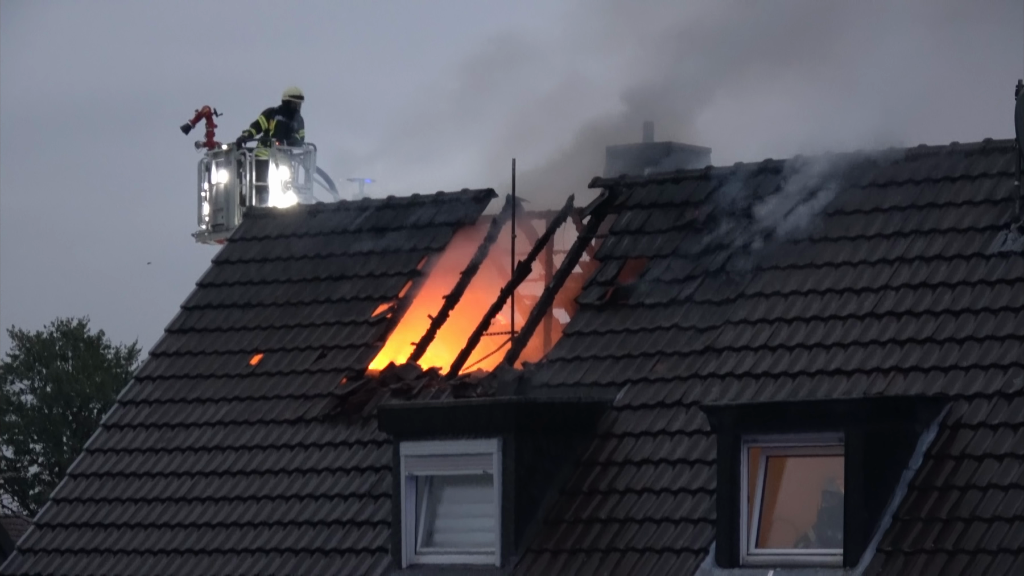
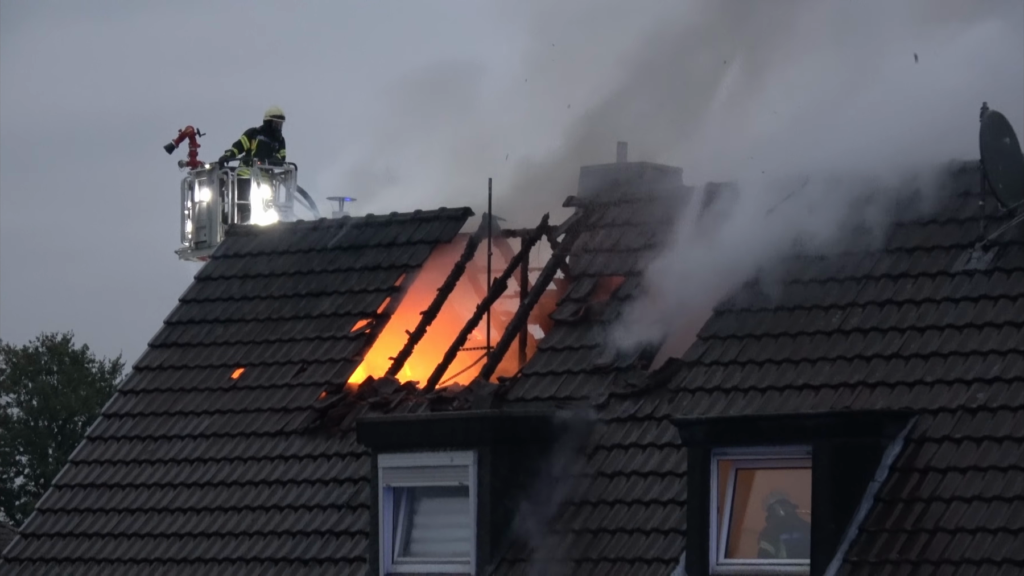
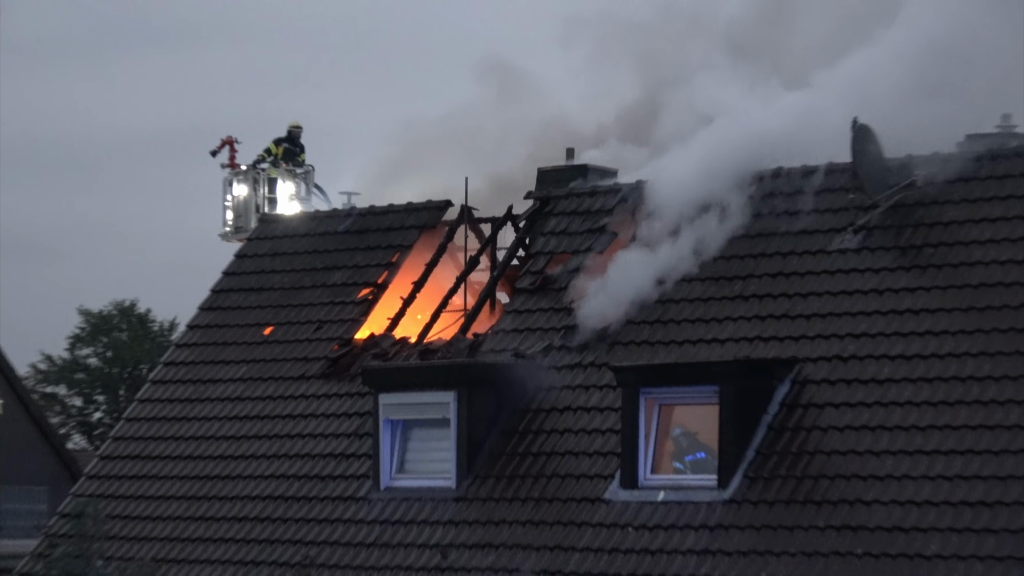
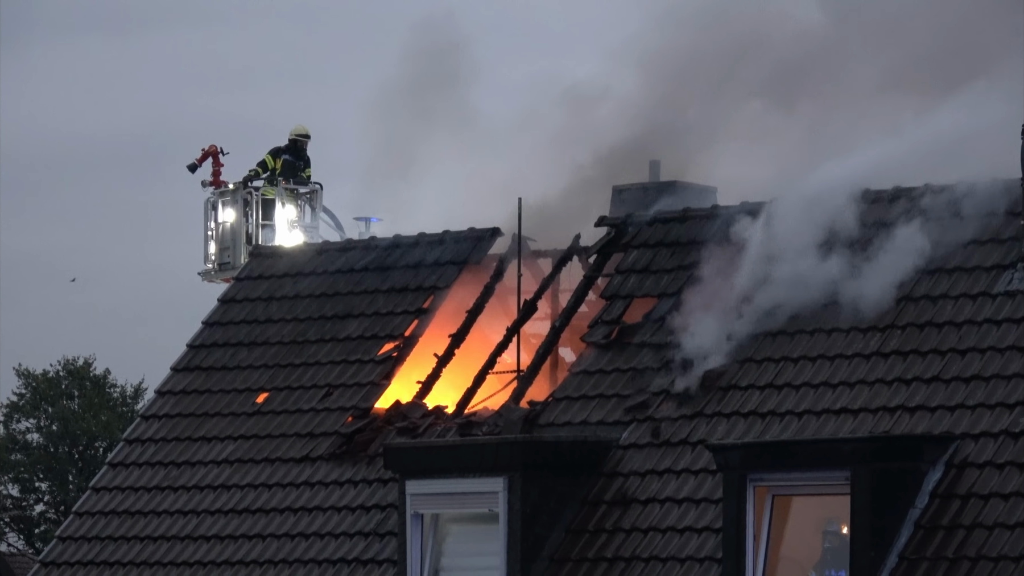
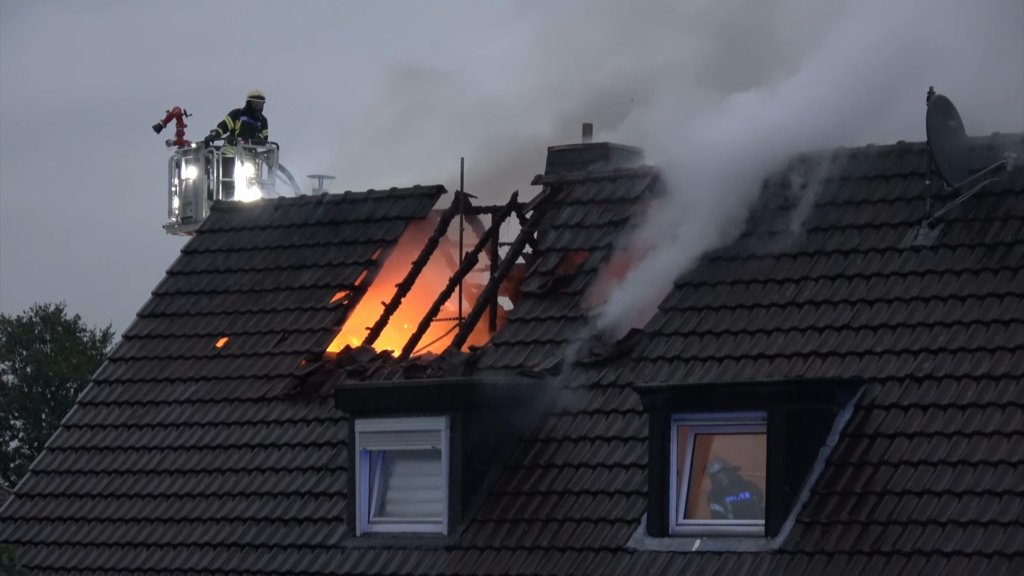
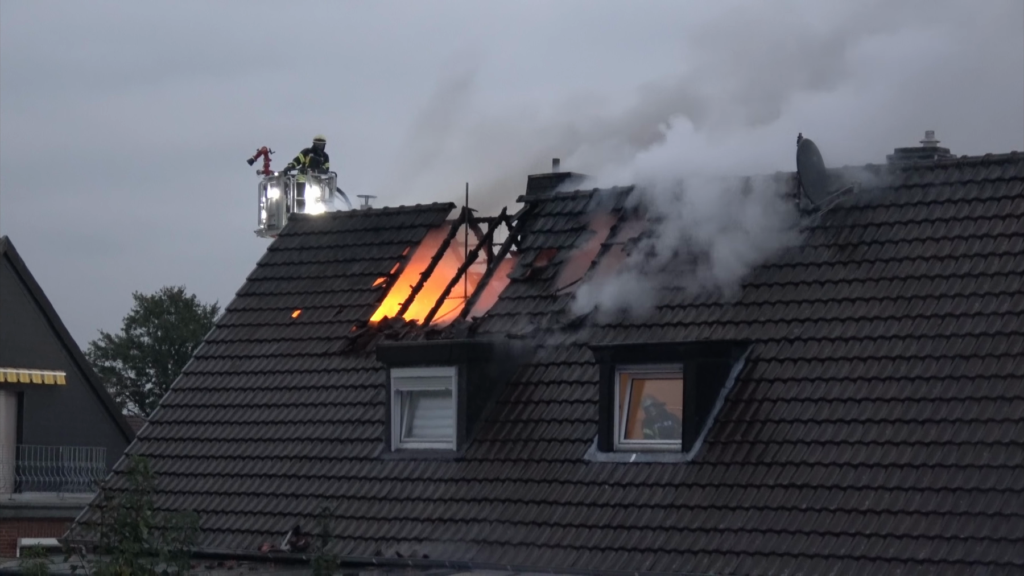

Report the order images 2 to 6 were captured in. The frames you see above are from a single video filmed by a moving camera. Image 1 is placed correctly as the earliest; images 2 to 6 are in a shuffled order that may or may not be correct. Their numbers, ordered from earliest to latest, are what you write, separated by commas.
4, 2, 5, 3, 6
